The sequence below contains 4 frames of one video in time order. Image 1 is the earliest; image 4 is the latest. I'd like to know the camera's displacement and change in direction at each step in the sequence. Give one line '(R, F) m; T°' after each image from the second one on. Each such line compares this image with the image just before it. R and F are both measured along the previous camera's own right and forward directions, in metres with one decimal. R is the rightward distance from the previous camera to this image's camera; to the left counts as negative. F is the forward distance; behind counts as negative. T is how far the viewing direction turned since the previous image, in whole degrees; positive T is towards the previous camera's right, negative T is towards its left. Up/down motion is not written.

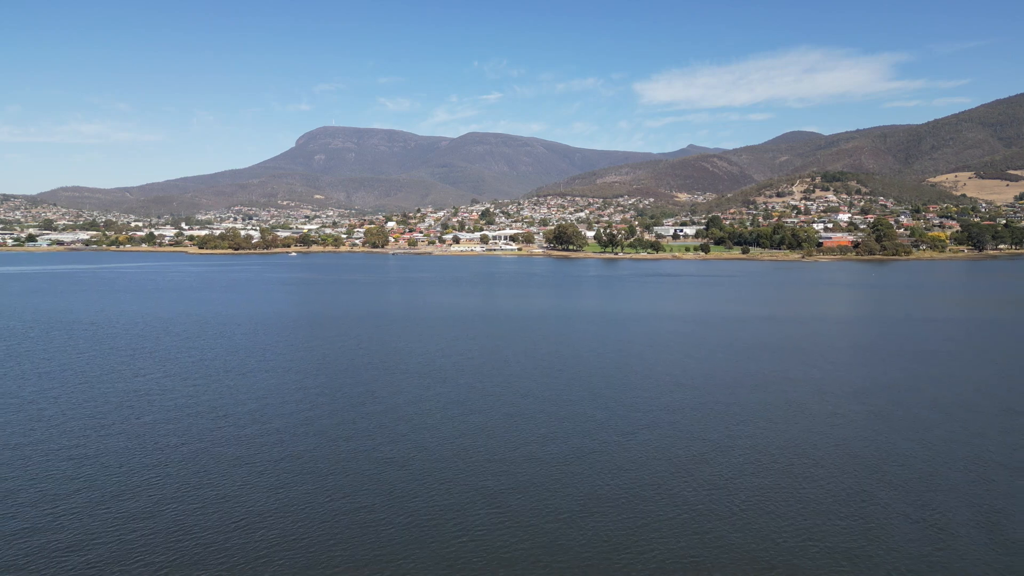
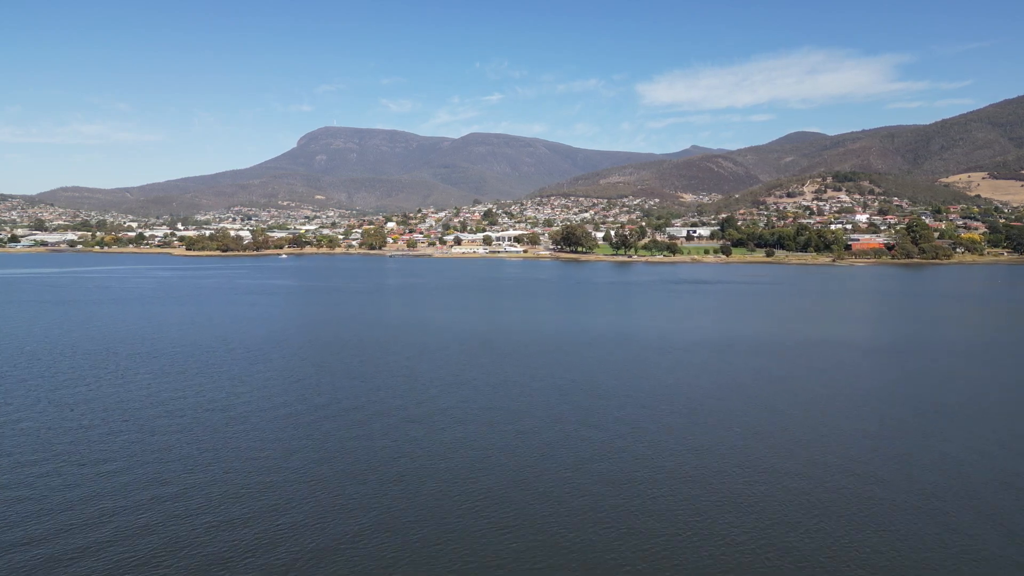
(-0.1, +1.5) m; 0°
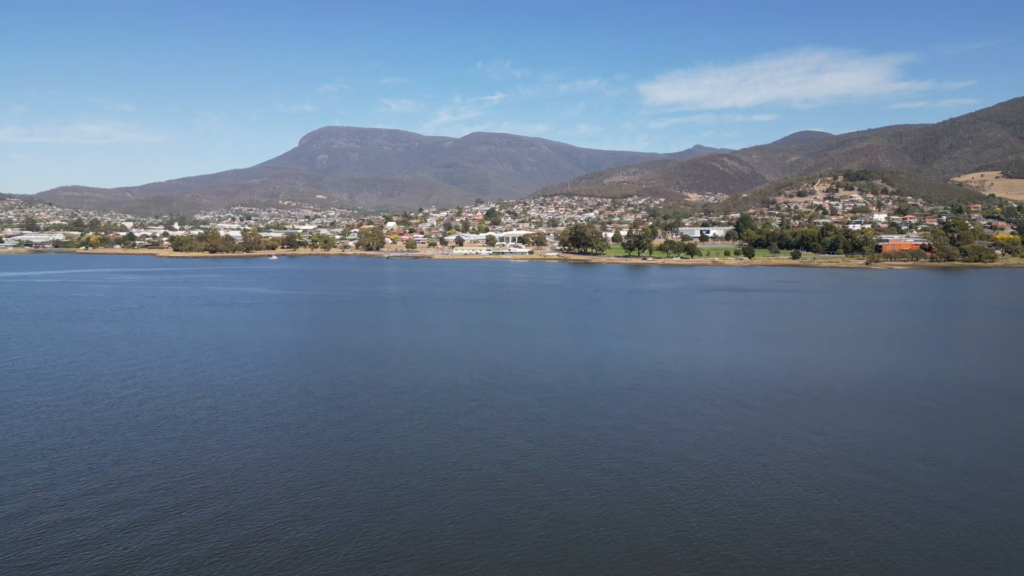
(-0.1, +1.4) m; 0°
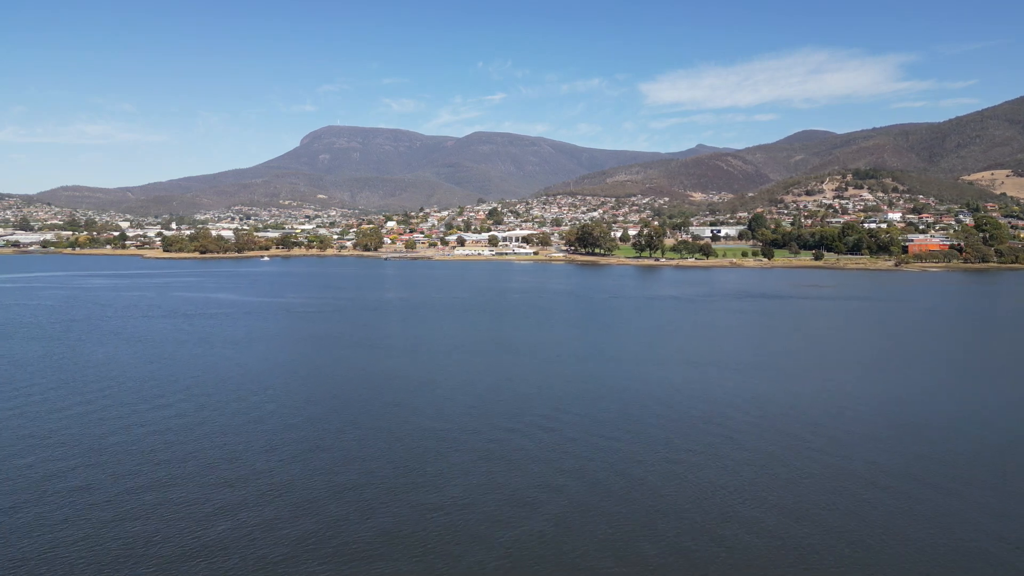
(-0.1, +1.0) m; 0°
